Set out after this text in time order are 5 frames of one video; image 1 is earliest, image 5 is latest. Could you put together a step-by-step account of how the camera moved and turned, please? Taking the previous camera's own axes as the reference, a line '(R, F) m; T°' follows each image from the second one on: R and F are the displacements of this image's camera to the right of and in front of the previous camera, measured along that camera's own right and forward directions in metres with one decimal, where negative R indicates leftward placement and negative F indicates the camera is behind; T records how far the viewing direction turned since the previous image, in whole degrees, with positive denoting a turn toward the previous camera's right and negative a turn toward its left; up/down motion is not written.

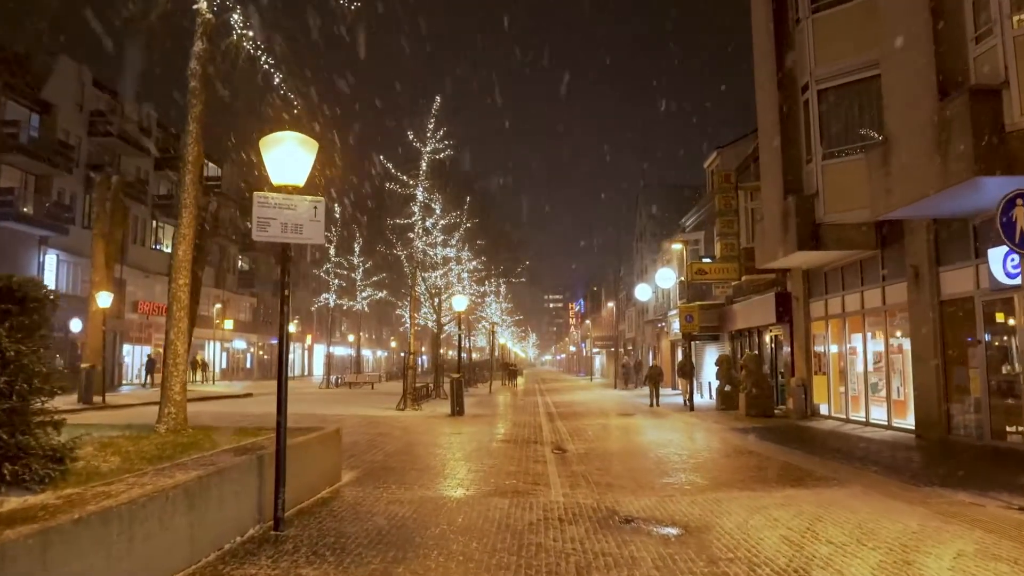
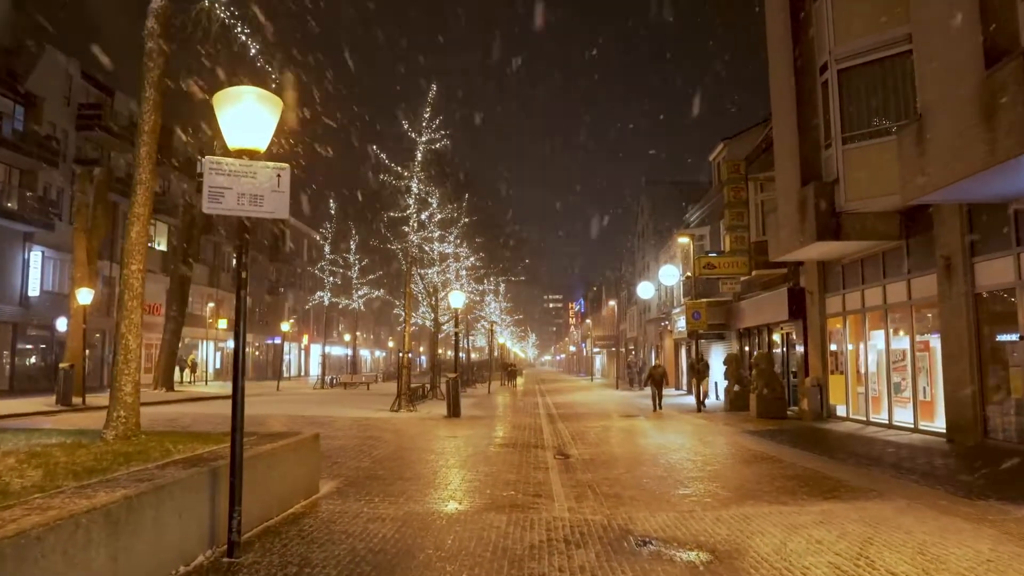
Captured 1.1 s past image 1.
(0.0, +1.1) m; 0°
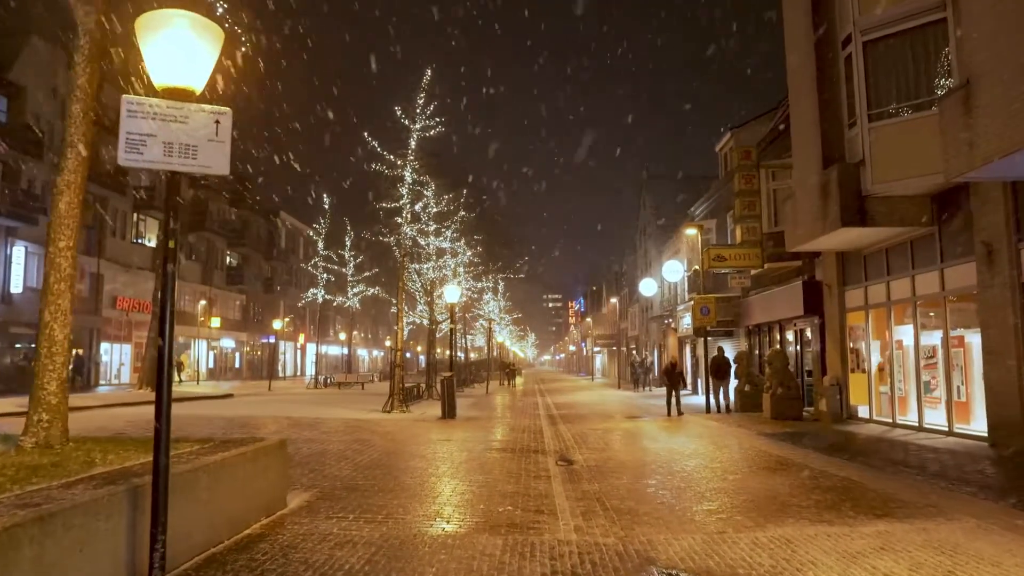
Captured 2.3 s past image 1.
(0.0, +1.2) m; 0°
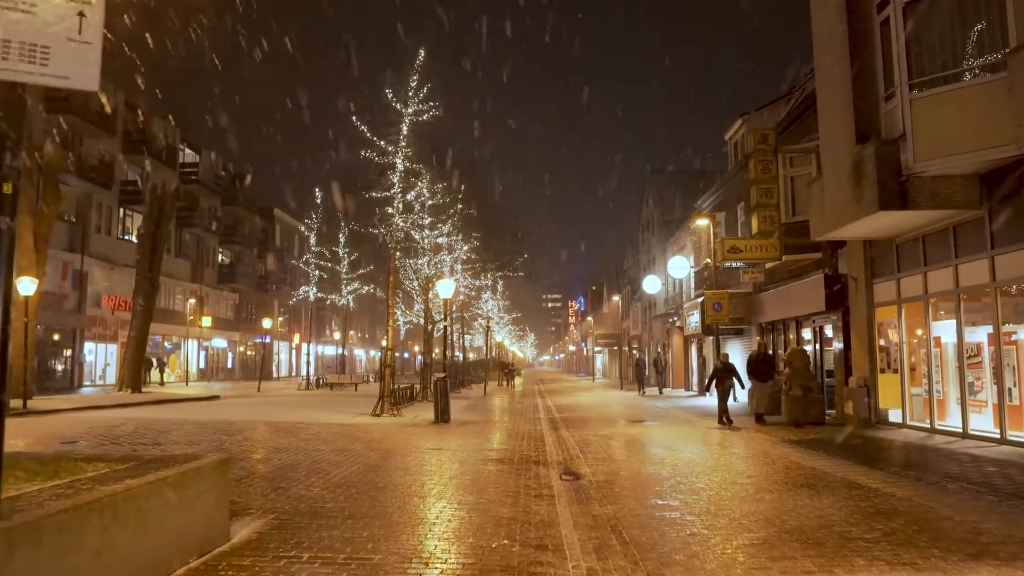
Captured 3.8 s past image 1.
(0.0, +1.5) m; 0°
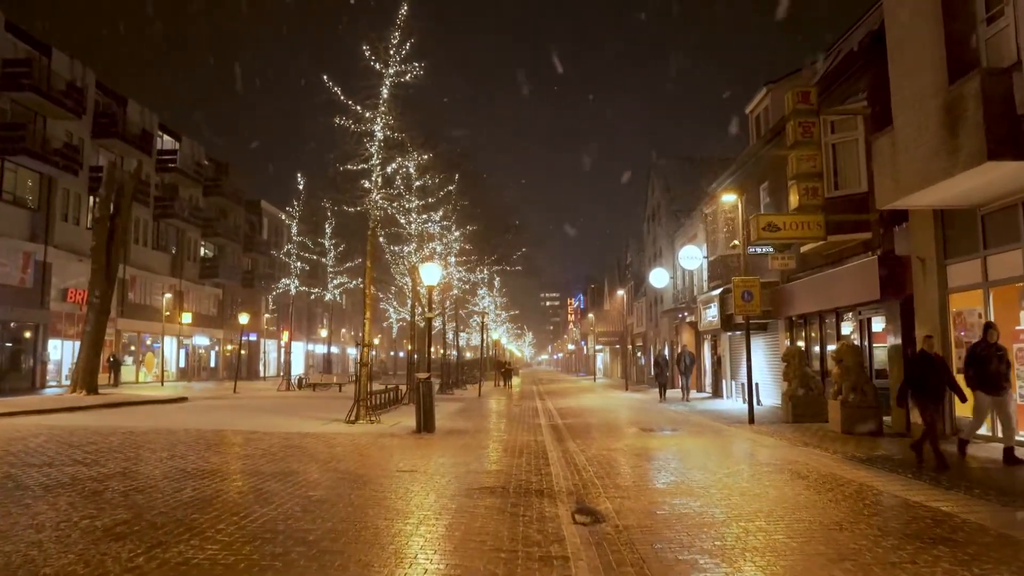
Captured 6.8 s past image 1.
(0.0, +2.9) m; 0°
